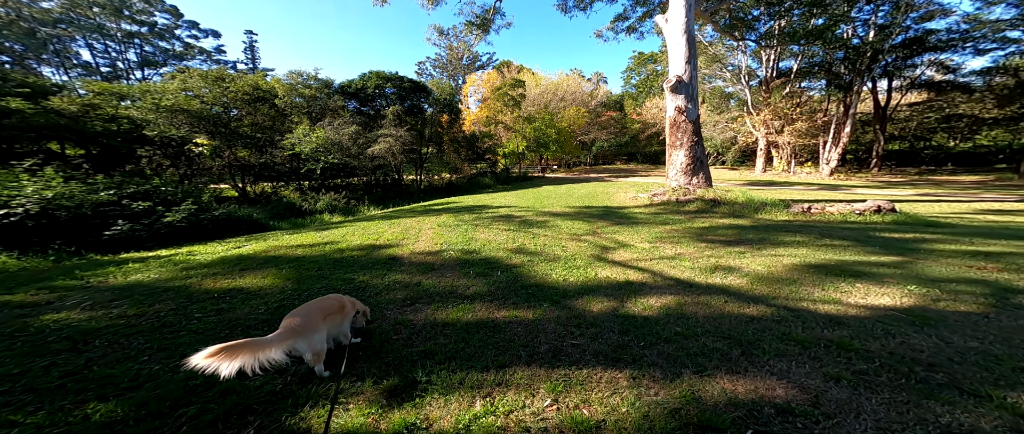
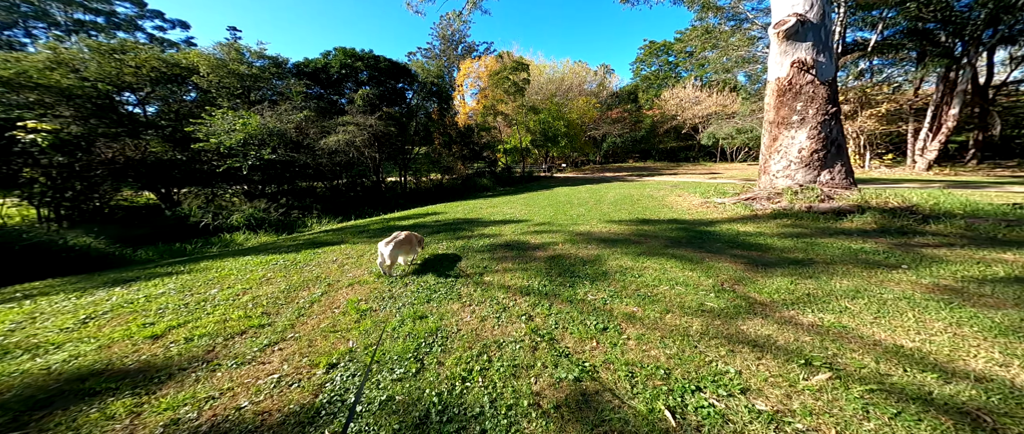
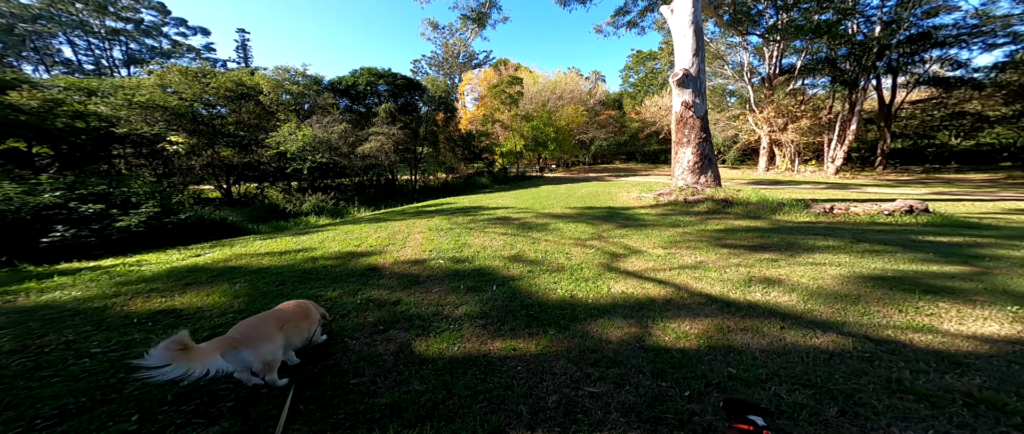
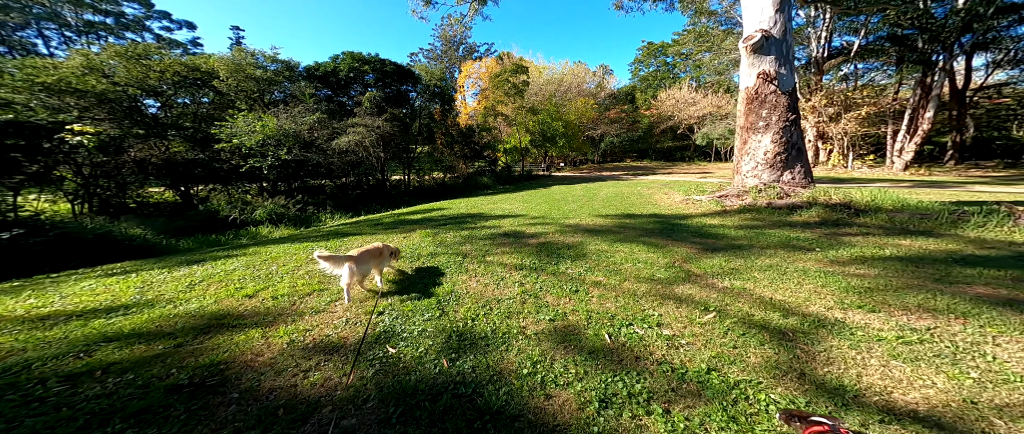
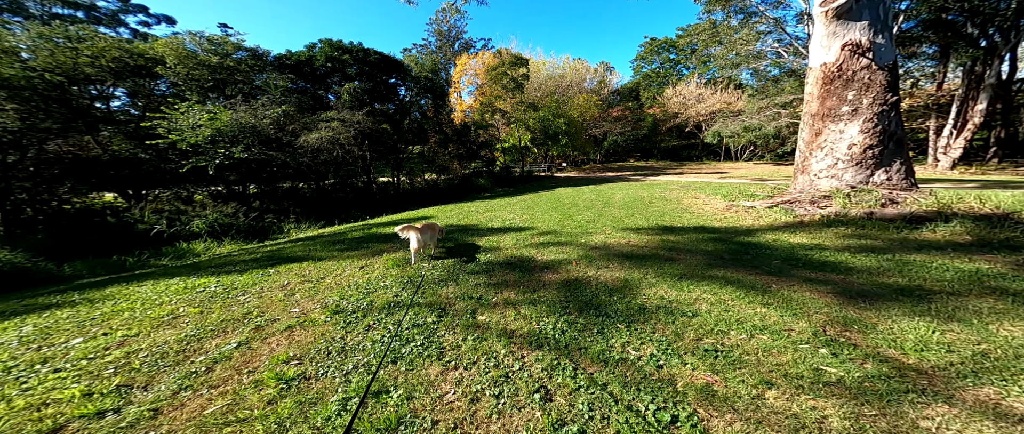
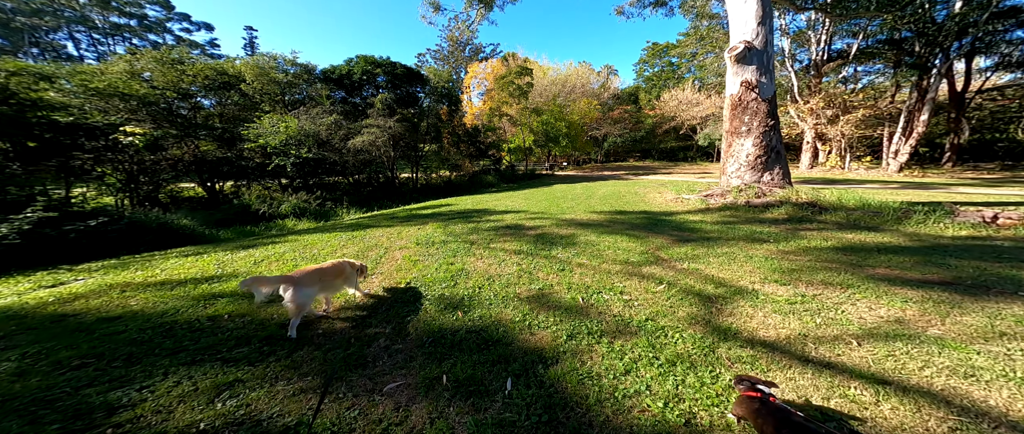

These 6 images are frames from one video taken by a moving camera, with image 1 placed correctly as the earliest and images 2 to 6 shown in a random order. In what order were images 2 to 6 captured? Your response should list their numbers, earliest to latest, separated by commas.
3, 6, 4, 2, 5
